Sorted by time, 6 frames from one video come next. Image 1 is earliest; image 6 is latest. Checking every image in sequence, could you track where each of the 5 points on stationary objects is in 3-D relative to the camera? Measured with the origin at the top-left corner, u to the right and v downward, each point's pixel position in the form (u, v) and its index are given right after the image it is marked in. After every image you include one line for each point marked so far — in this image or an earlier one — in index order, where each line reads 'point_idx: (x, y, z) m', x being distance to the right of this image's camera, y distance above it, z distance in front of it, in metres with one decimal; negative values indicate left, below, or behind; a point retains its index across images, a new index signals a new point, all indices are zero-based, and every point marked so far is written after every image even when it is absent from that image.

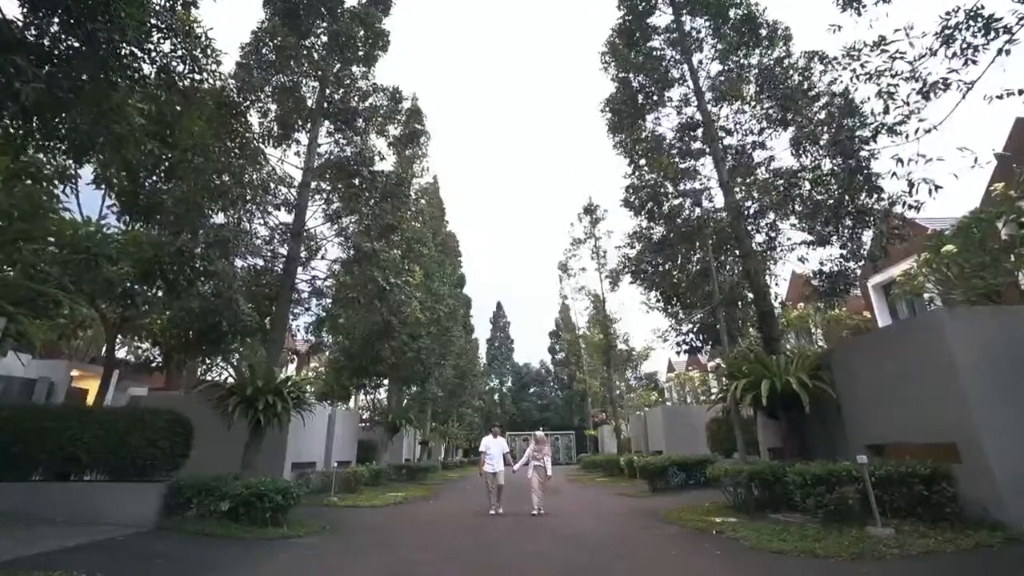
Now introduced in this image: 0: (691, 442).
0: (+5.7, -4.7, +19.6) m
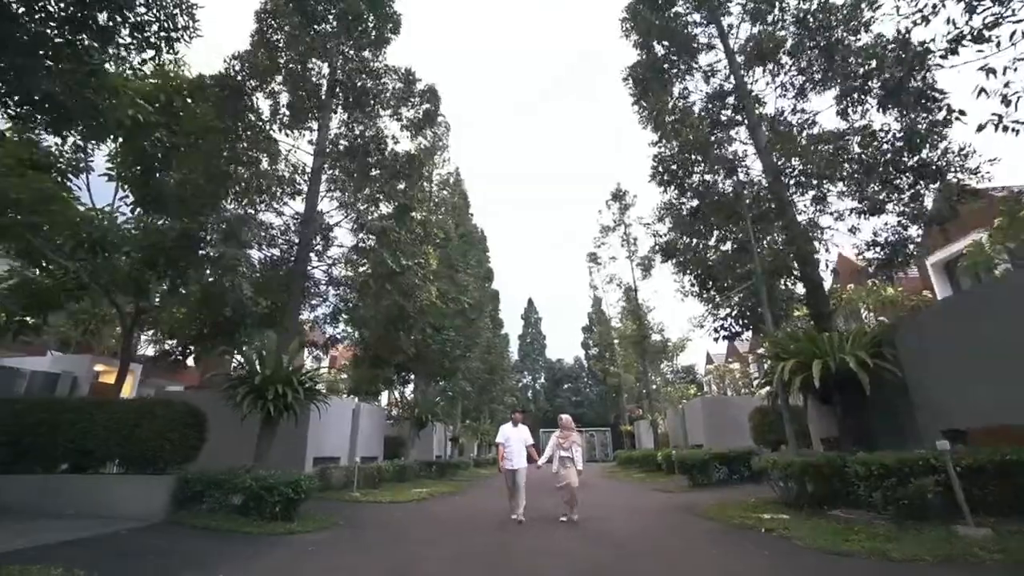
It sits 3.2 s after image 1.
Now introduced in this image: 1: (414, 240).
0: (+6.6, -4.3, +18.6) m
1: (-2.1, +0.9, +12.2) m
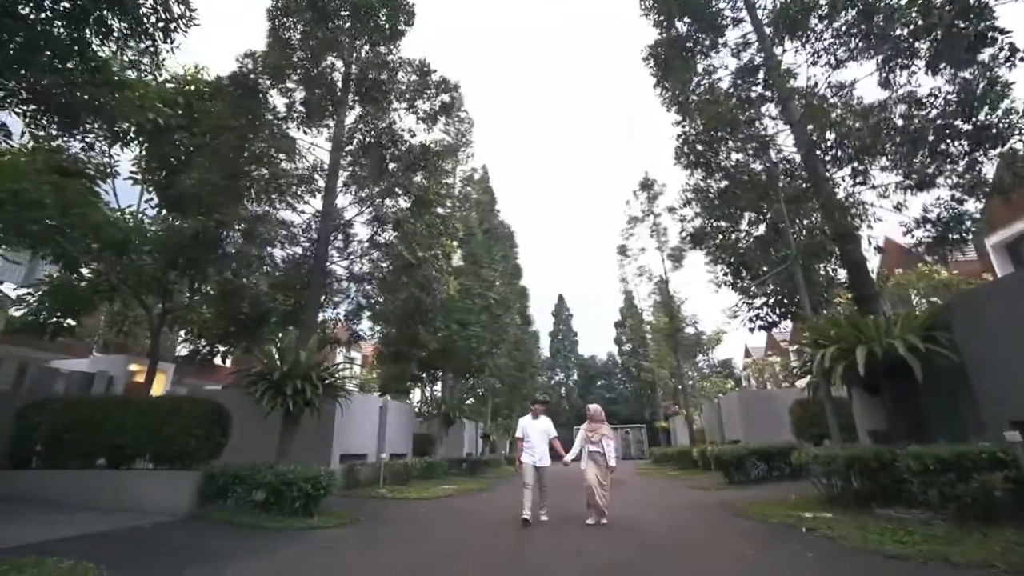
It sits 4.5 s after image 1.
0: (+7.5, -4.0, +17.9) m
1: (-1.6, +1.0, +12.0) m
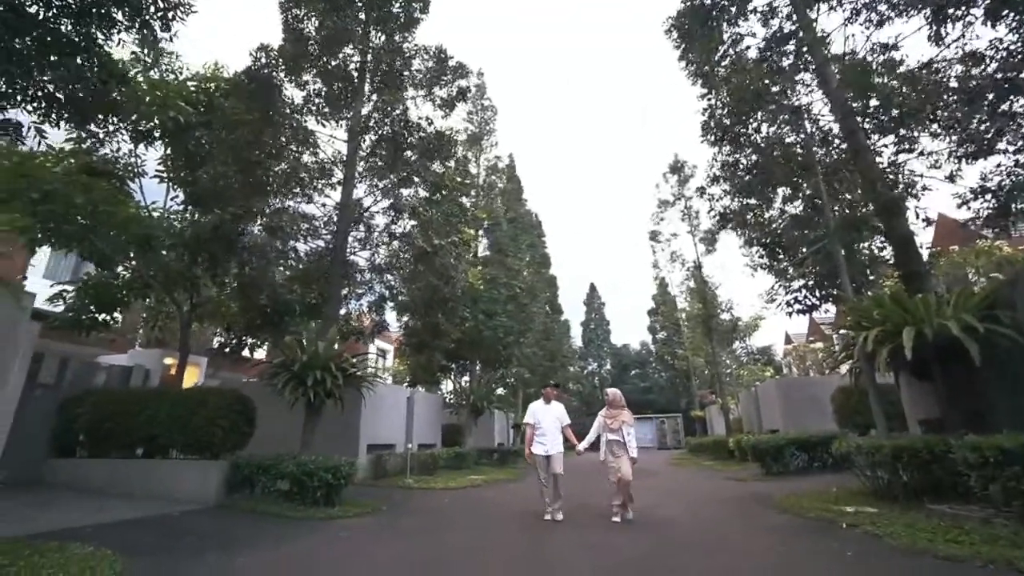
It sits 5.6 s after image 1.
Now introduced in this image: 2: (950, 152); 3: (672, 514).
0: (+8.3, -3.5, +17.3) m
1: (-1.2, +1.2, +11.7) m
2: (+5.9, +1.8, +8.5) m
3: (+2.0, -2.8, +7.7) m
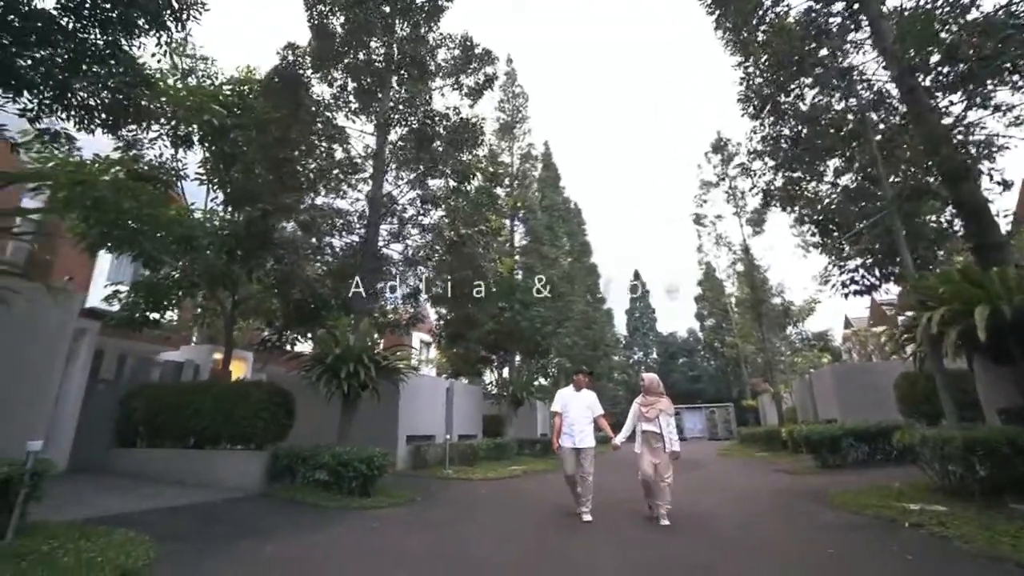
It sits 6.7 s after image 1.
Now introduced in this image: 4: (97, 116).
0: (+9.4, -3.0, +16.3) m
1: (-0.6, +1.4, +11.4) m
2: (+6.2, +2.1, +7.6) m
3: (+2.4, -2.6, +7.3) m
4: (-5.2, +2.1, +7.8) m
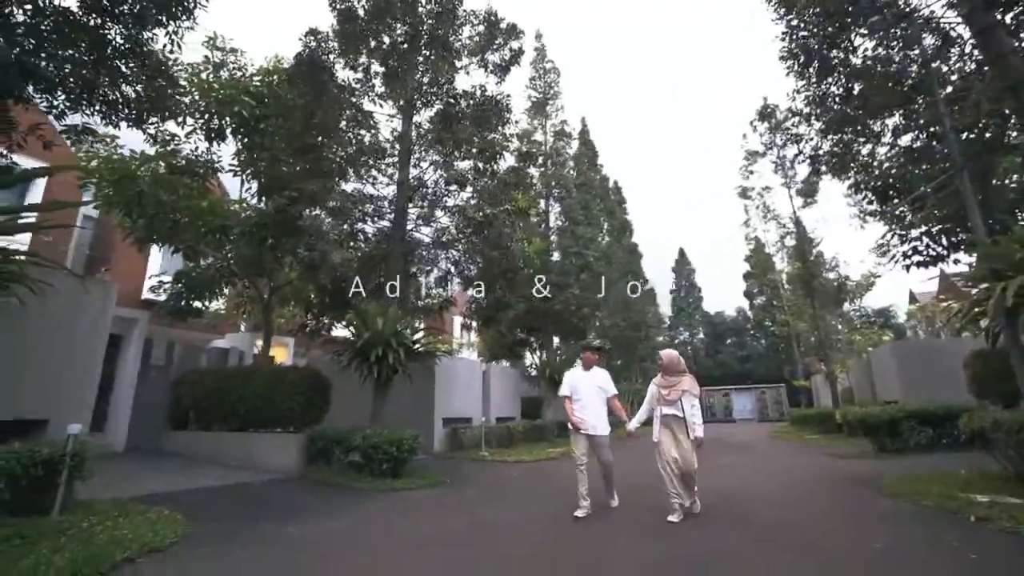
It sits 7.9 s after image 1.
0: (+10.4, -2.3, +15.3) m
1: (0.0, +1.7, +11.0) m
2: (+6.5, +2.5, +6.7) m
3: (+2.8, -2.3, +6.8) m
4: (-4.9, +2.2, +7.7) m
